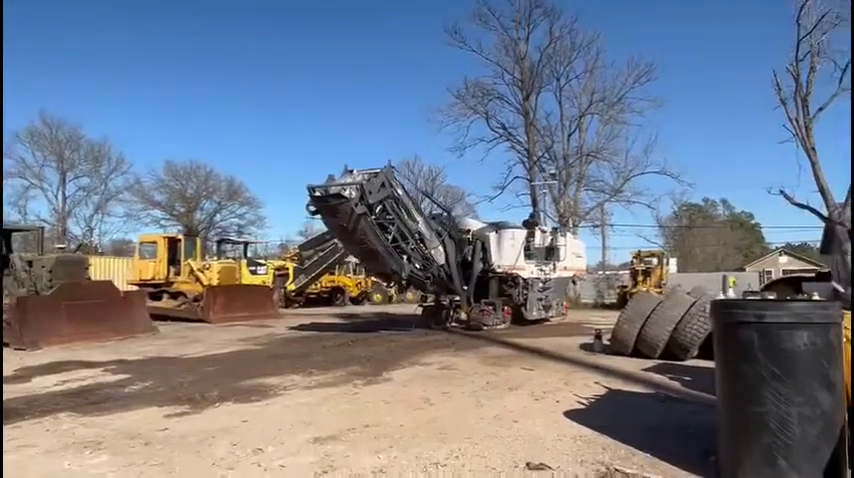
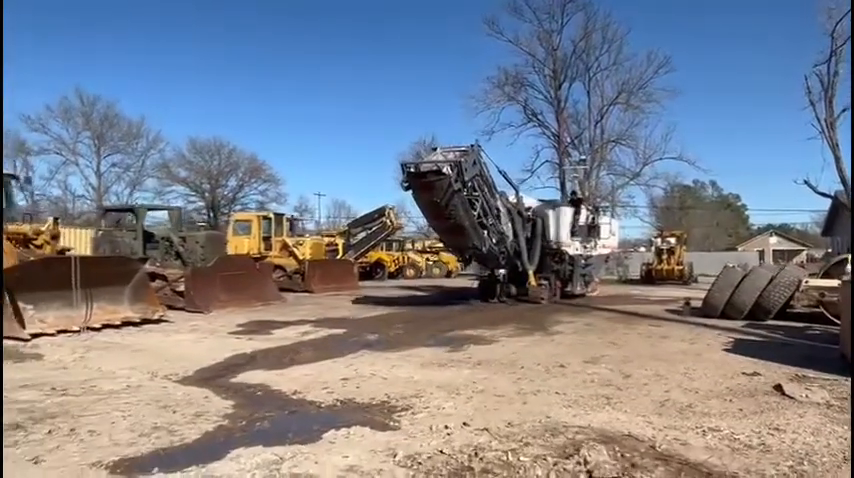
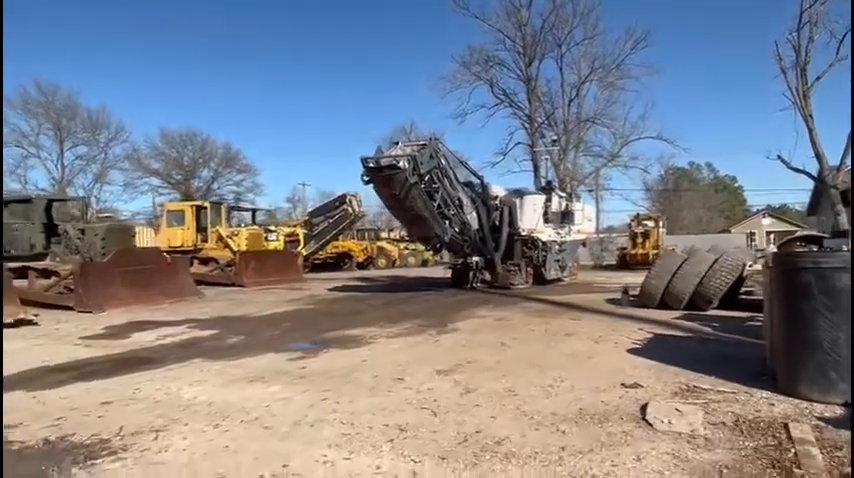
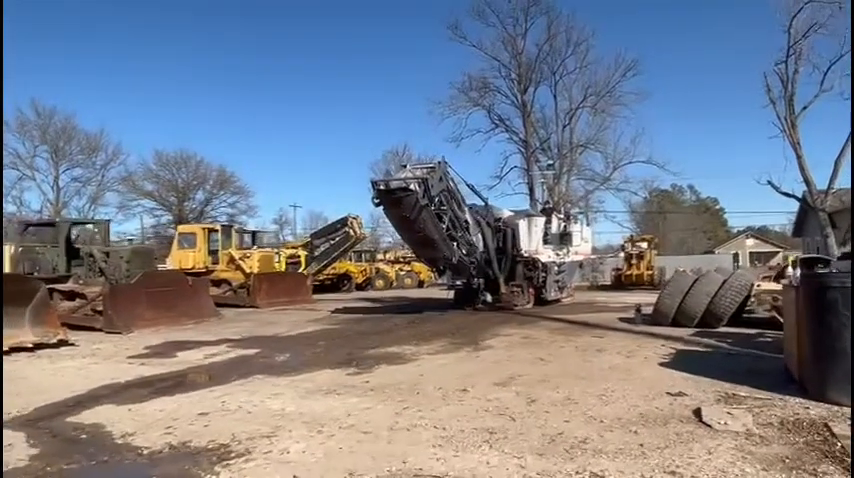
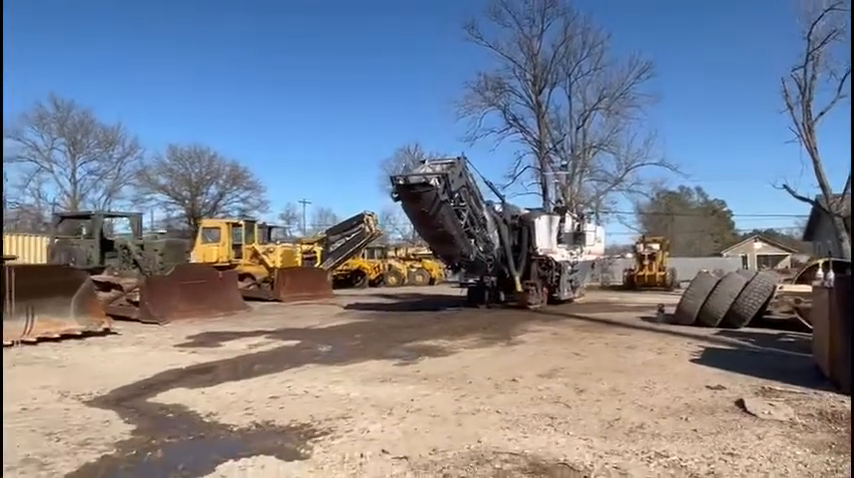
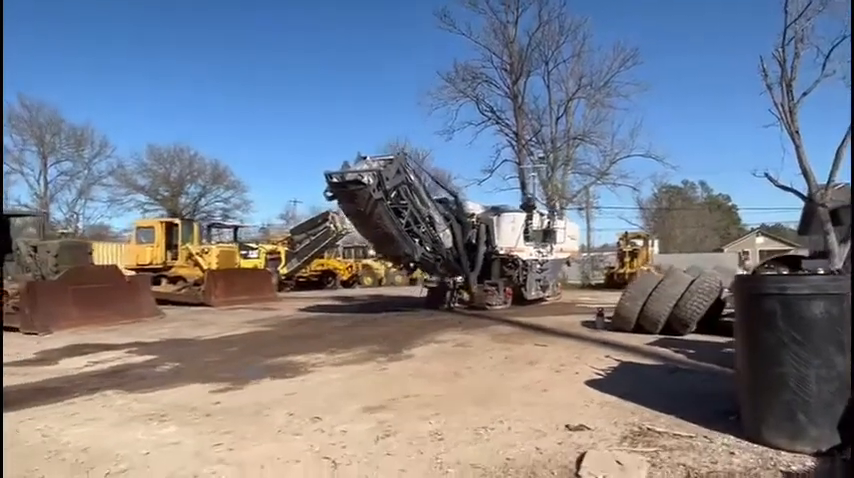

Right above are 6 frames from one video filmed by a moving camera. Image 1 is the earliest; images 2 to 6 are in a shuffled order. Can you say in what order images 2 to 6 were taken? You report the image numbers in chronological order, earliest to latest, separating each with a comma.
6, 3, 4, 5, 2
